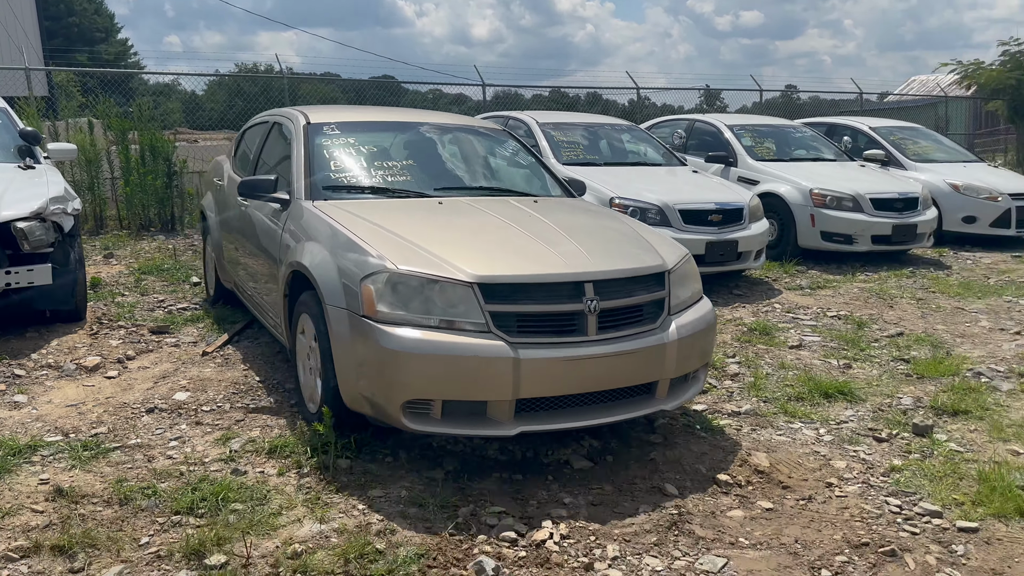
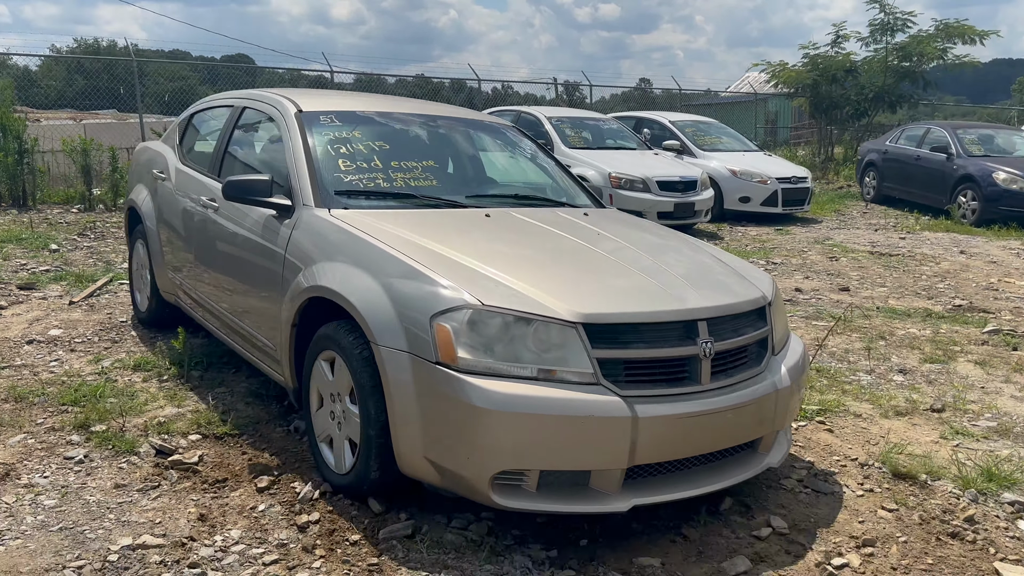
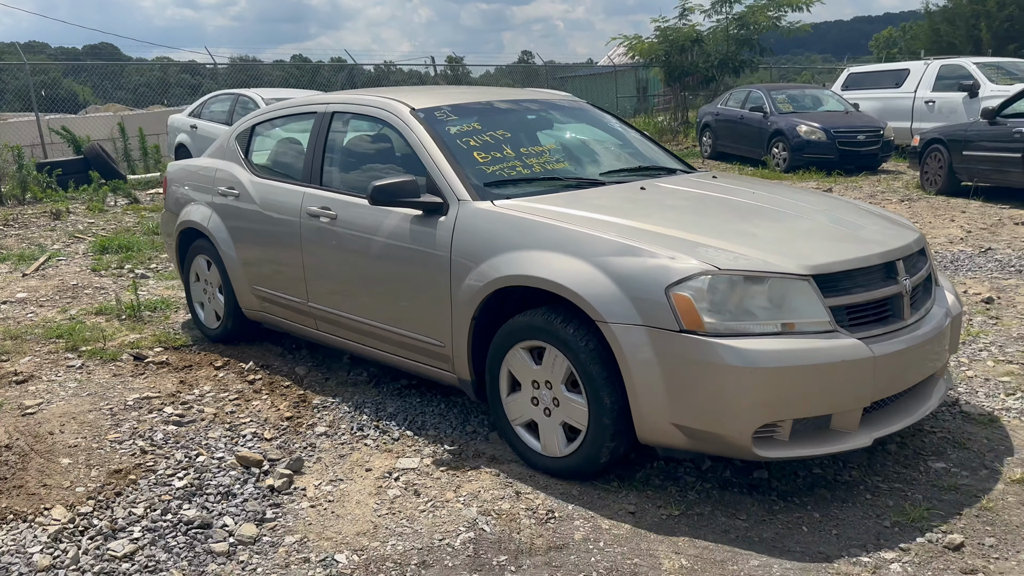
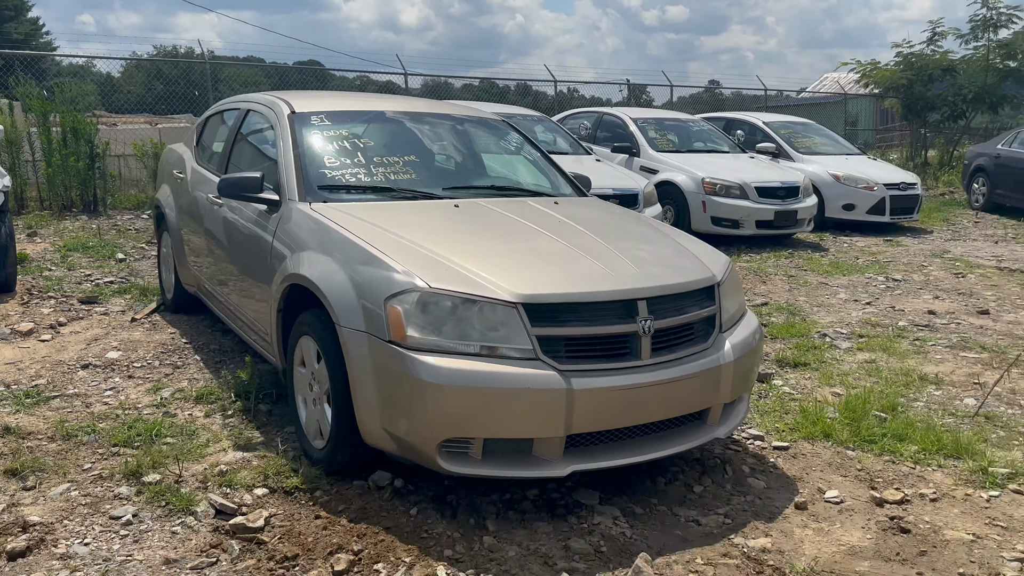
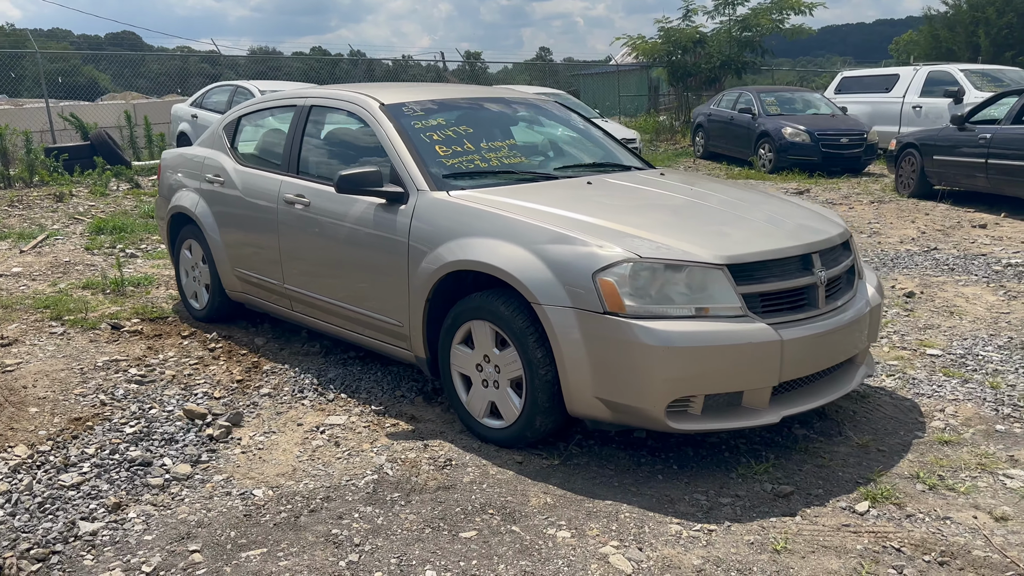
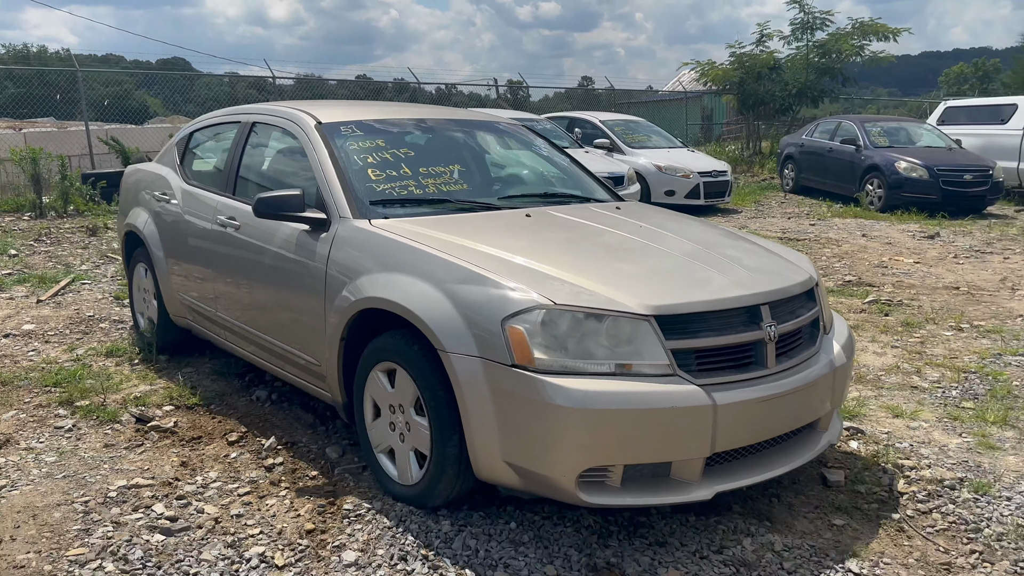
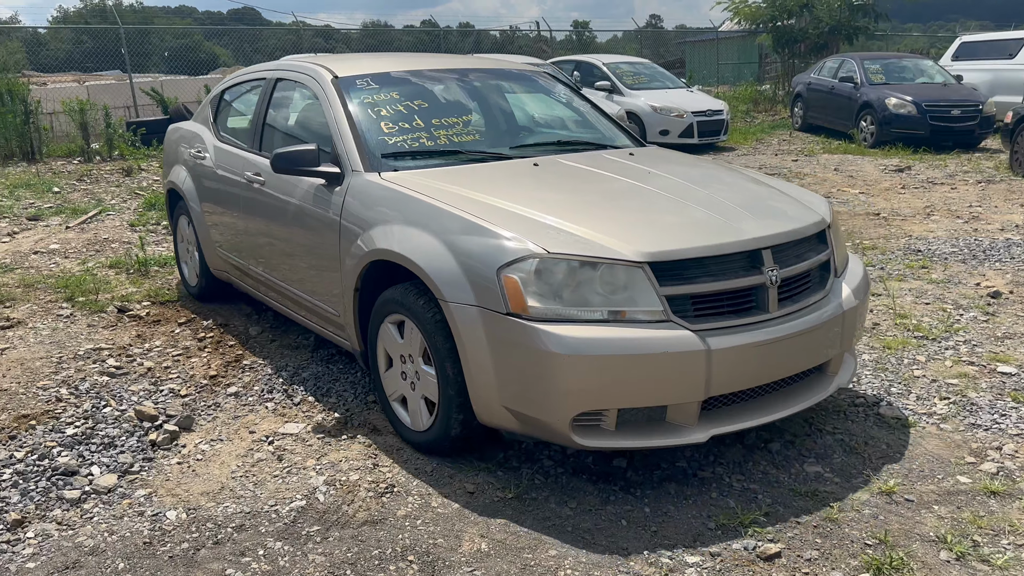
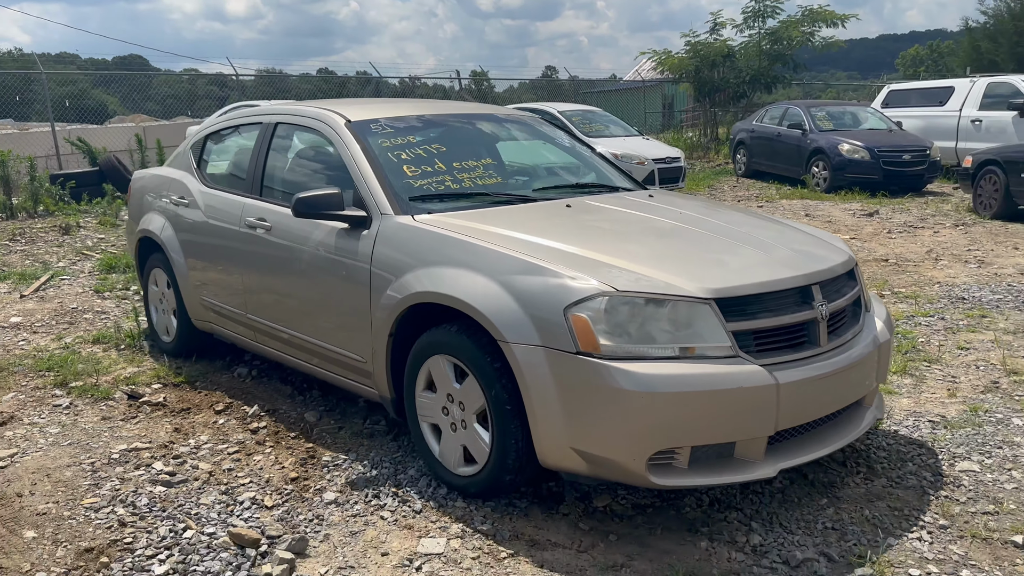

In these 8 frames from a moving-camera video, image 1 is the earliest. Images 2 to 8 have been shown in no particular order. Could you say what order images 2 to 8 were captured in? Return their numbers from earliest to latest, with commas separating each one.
4, 2, 6, 8, 3, 5, 7
